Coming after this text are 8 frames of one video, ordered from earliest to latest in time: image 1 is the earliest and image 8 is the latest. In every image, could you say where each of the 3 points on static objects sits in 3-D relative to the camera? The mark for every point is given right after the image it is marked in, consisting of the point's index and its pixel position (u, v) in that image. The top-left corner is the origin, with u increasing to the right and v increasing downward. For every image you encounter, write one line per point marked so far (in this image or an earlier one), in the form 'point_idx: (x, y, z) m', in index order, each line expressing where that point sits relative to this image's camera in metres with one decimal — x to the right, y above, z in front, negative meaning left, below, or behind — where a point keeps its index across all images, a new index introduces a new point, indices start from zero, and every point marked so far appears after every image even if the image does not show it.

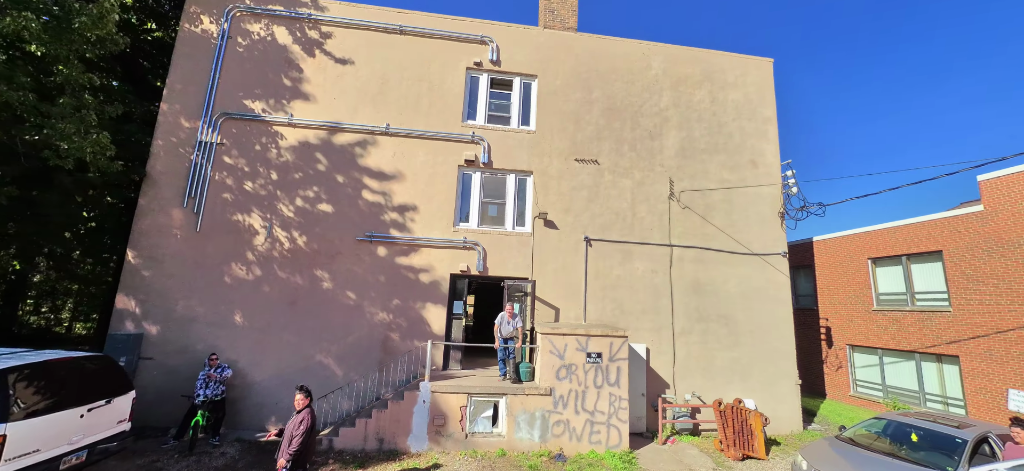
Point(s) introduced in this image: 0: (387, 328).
0: (-2.8, -2.0, +8.9) m
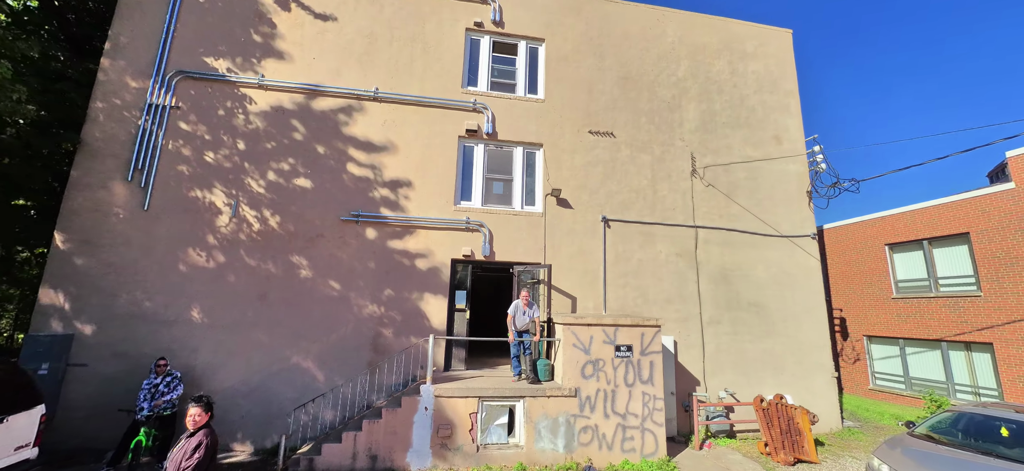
0: (-2.5, -1.6, +7.6) m
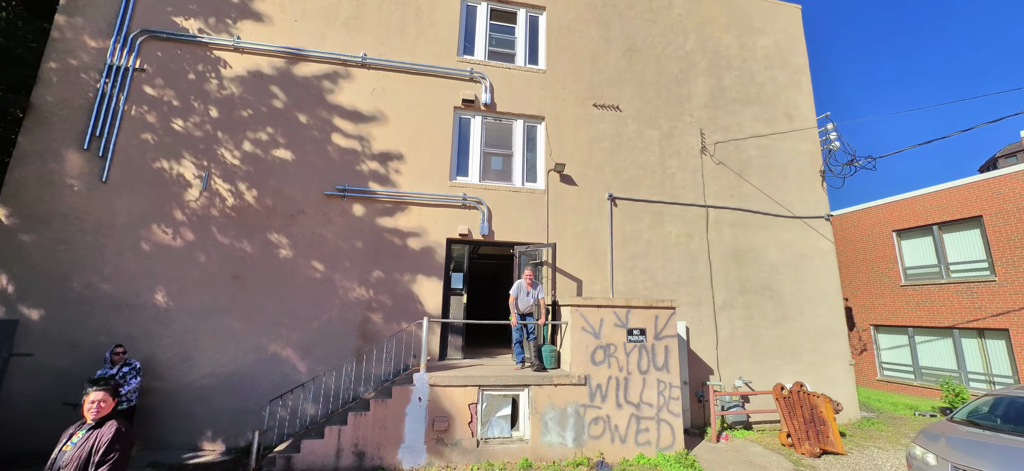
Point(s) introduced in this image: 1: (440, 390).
0: (-2.5, -1.2, +6.9) m
1: (-1.0, -2.2, +5.6) m
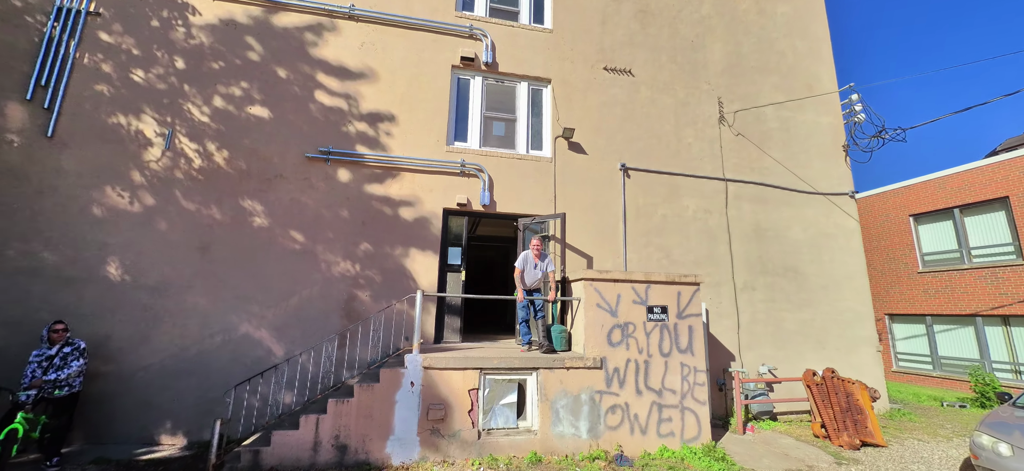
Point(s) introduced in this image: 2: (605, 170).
0: (-2.4, -0.7, +6.1) m
1: (-0.9, -1.7, +4.9) m
2: (+1.7, +1.2, +7.3) m
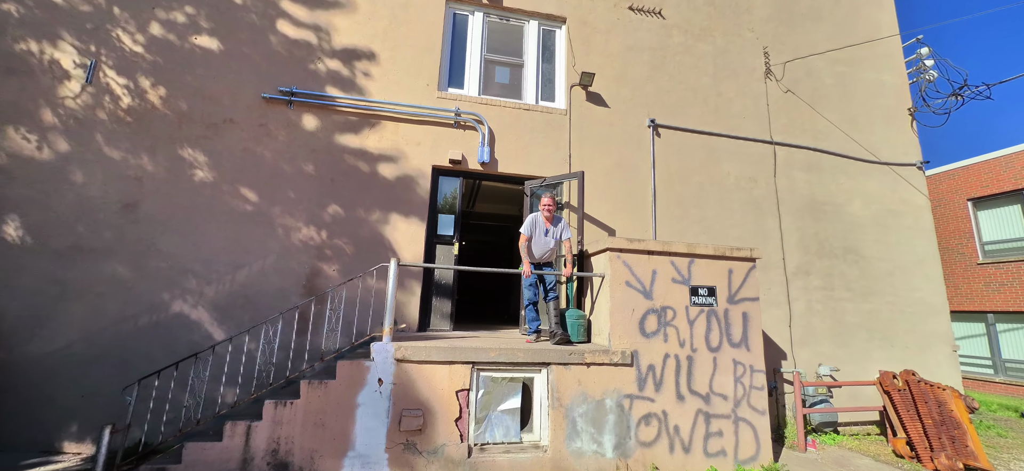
0: (-2.4, -0.2, +4.9) m
1: (-0.9, -1.2, +3.6) m
2: (+1.8, +1.6, +6.1) m
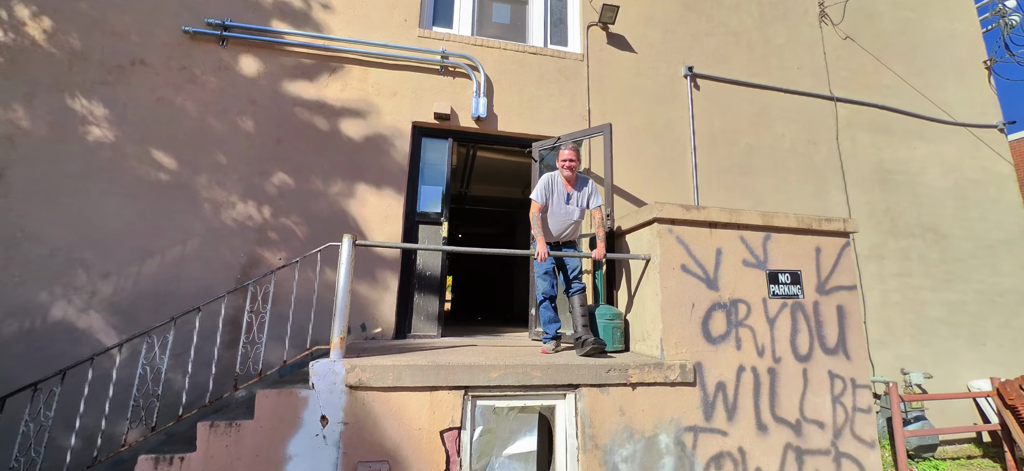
0: (-2.3, 0.0, +3.6) m
1: (-0.8, -1.0, +2.4) m
2: (+1.8, +1.9, +4.9) m
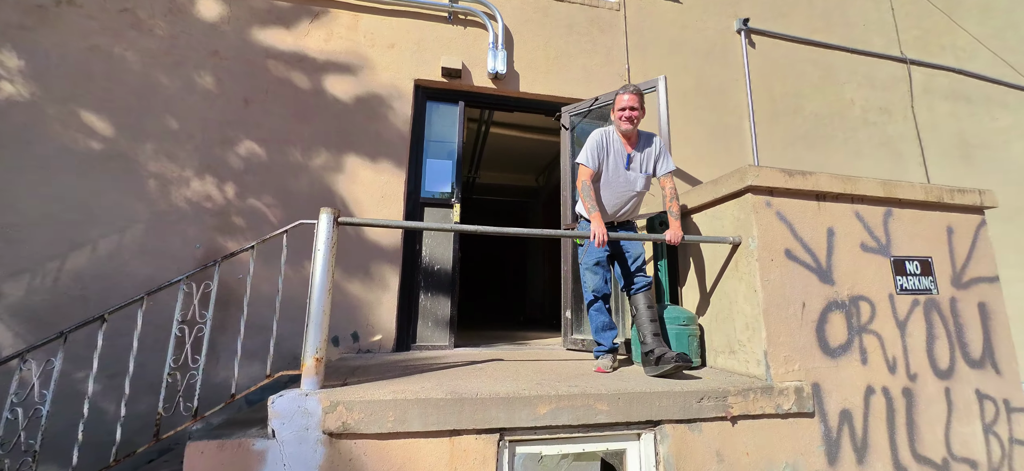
0: (-2.1, +0.1, +2.8) m
1: (-0.6, -0.9, +1.6) m
2: (+2.0, +2.1, +4.1) m
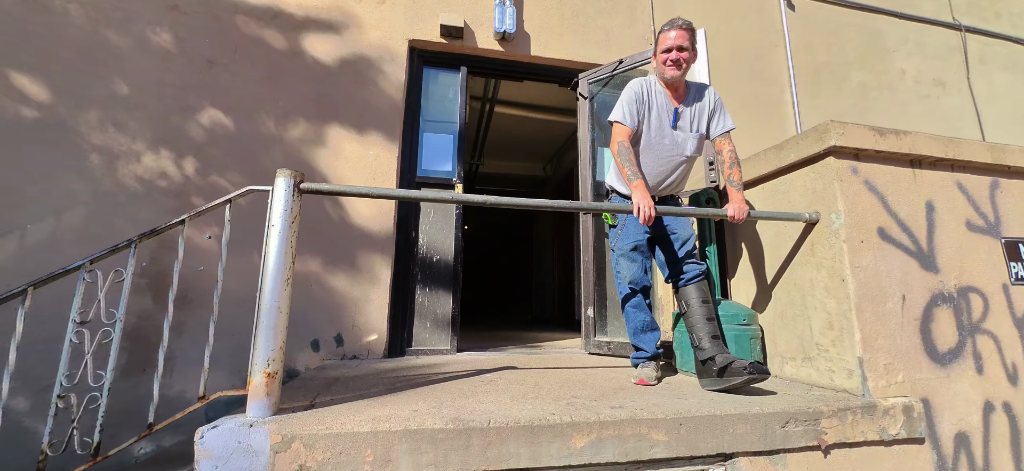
0: (-2.0, +0.2, +2.4) m
1: (-0.5, -0.8, +1.2) m
2: (+2.1, +2.2, +3.6) m
